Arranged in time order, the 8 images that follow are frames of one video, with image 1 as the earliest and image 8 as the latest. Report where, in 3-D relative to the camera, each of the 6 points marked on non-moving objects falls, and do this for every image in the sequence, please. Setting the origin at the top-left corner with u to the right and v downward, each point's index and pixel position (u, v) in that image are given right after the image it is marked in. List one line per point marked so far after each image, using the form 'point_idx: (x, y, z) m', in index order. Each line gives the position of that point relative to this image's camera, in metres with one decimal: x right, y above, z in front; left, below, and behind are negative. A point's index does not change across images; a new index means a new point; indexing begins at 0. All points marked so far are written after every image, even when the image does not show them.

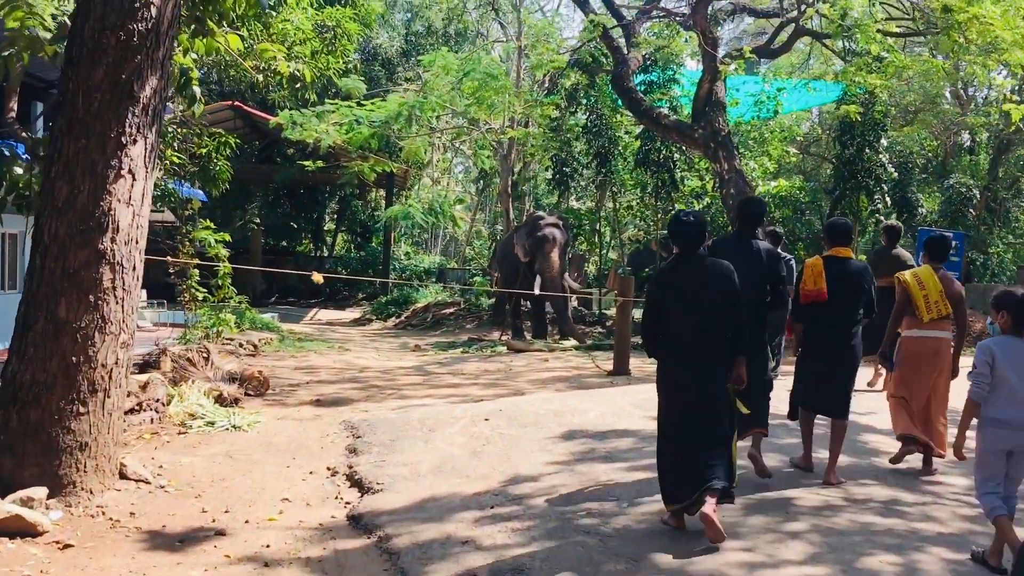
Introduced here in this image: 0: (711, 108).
0: (+2.9, +2.6, +14.1) m
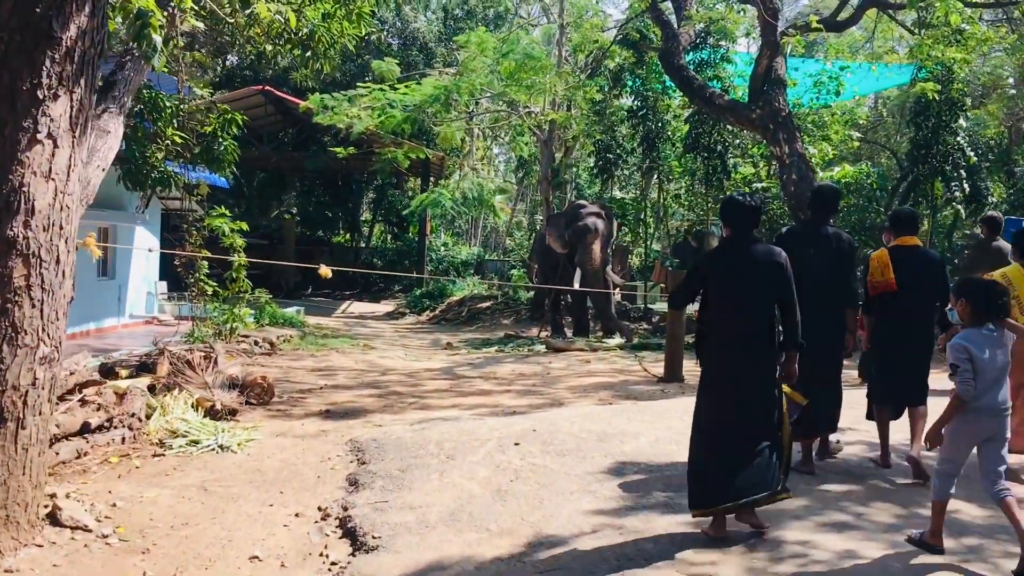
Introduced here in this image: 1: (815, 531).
0: (+3.4, +2.7, +12.9) m
1: (+1.1, -0.9, +3.6) m
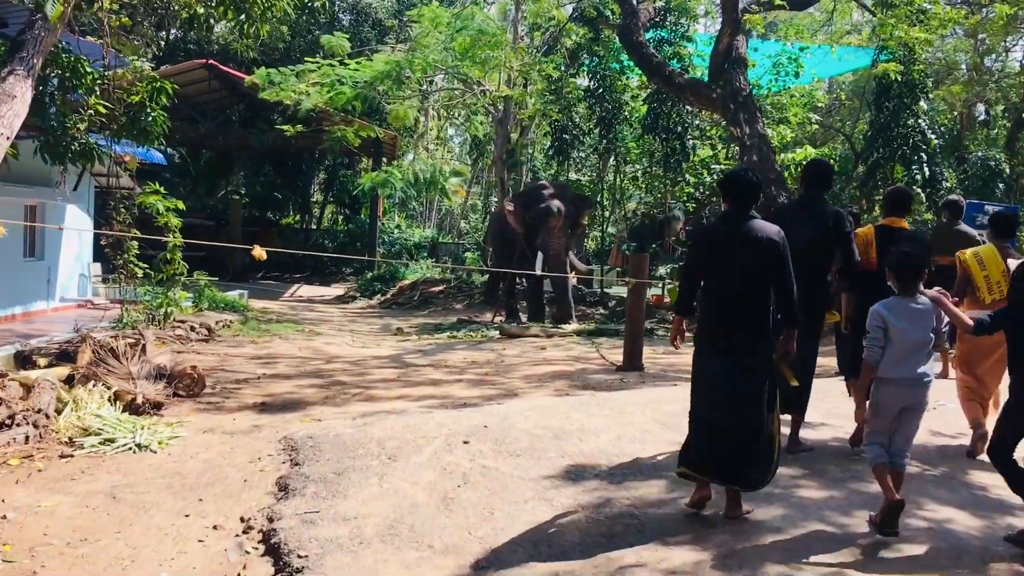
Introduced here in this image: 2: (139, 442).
0: (+2.8, +2.9, +12.5) m
1: (+0.9, -0.9, +3.2) m
2: (-2.0, -0.8, +5.1) m
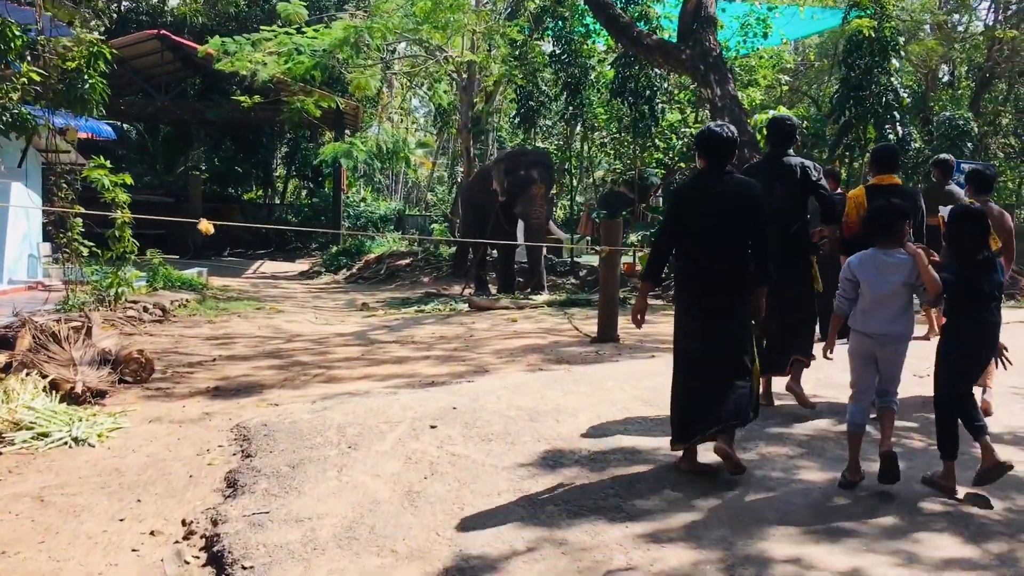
0: (+2.4, +3.3, +12.1) m
1: (+0.9, -0.7, +2.9) m
2: (-2.1, -0.7, +4.7) m
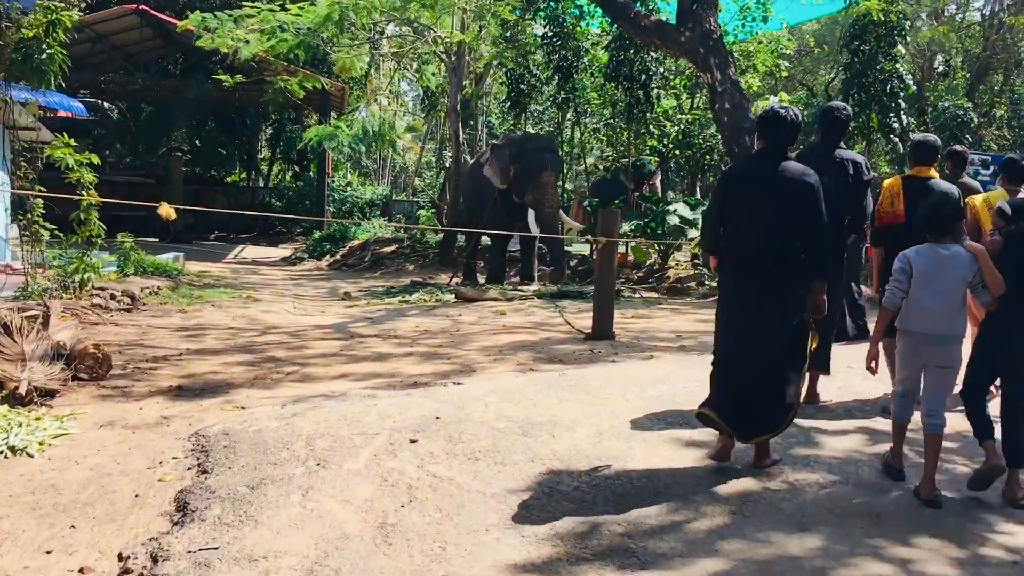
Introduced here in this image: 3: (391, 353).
0: (+2.3, +3.4, +11.6) m
1: (+0.8, -0.8, +2.4) m
2: (-2.2, -0.7, +4.2) m
3: (-0.9, -0.5, +7.1) m
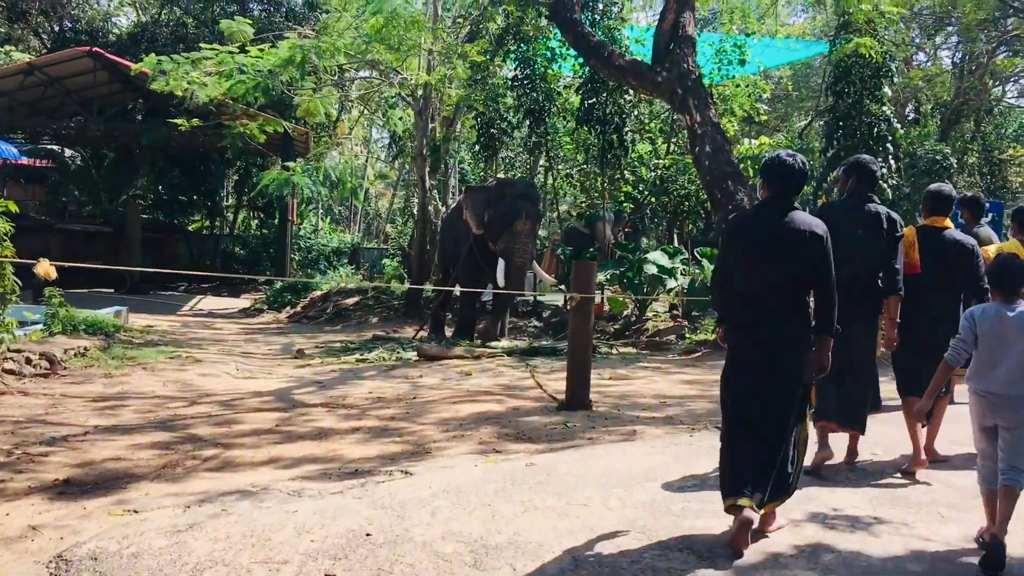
0: (+1.9, +2.7, +10.9) m
1: (+0.7, -1.0, +1.5) m
2: (-2.3, -1.0, +3.2) m
3: (-1.1, -0.9, +6.1) m
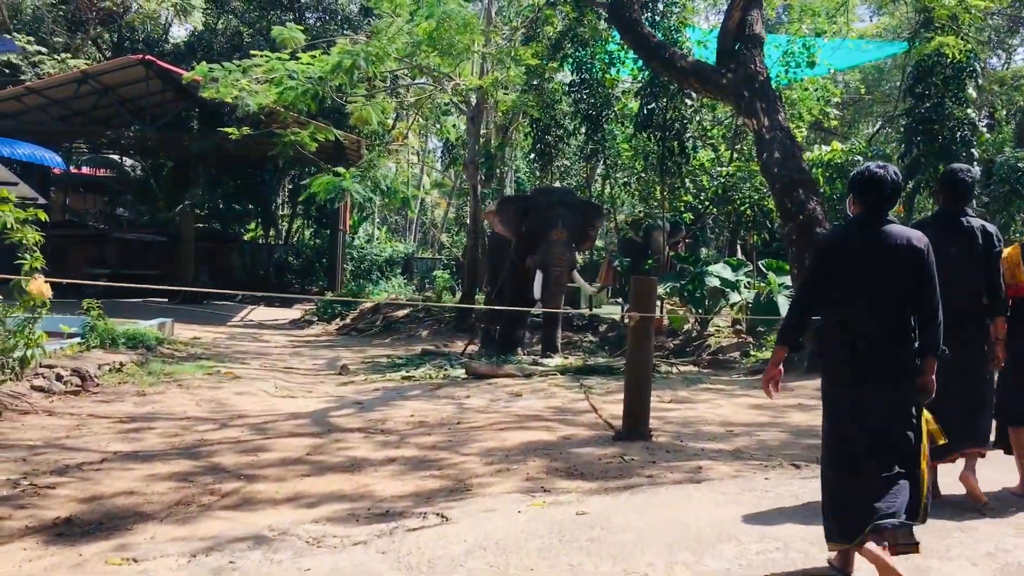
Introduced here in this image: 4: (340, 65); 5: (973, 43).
0: (+2.5, +2.6, +10.3) m
1: (+0.7, -1.0, +0.9) m
2: (-2.2, -1.0, +2.8) m
3: (-0.8, -1.0, +5.6) m
4: (-2.6, +3.4, +14.6) m
5: (+5.4, +2.8, +11.3) m
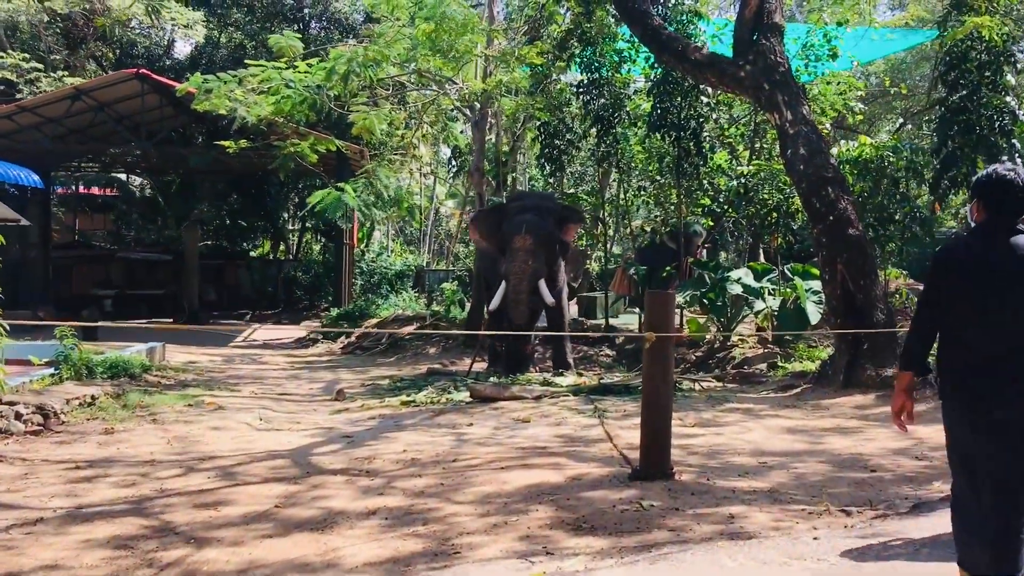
0: (+2.5, +2.5, +9.5) m
1: (+0.6, -1.1, +0.1) m
2: (-2.2, -1.2, +2.0) m
3: (-0.8, -1.1, +4.9) m
4: (-2.5, +3.1, +13.9) m
5: (+5.4, +2.8, +10.5) m
